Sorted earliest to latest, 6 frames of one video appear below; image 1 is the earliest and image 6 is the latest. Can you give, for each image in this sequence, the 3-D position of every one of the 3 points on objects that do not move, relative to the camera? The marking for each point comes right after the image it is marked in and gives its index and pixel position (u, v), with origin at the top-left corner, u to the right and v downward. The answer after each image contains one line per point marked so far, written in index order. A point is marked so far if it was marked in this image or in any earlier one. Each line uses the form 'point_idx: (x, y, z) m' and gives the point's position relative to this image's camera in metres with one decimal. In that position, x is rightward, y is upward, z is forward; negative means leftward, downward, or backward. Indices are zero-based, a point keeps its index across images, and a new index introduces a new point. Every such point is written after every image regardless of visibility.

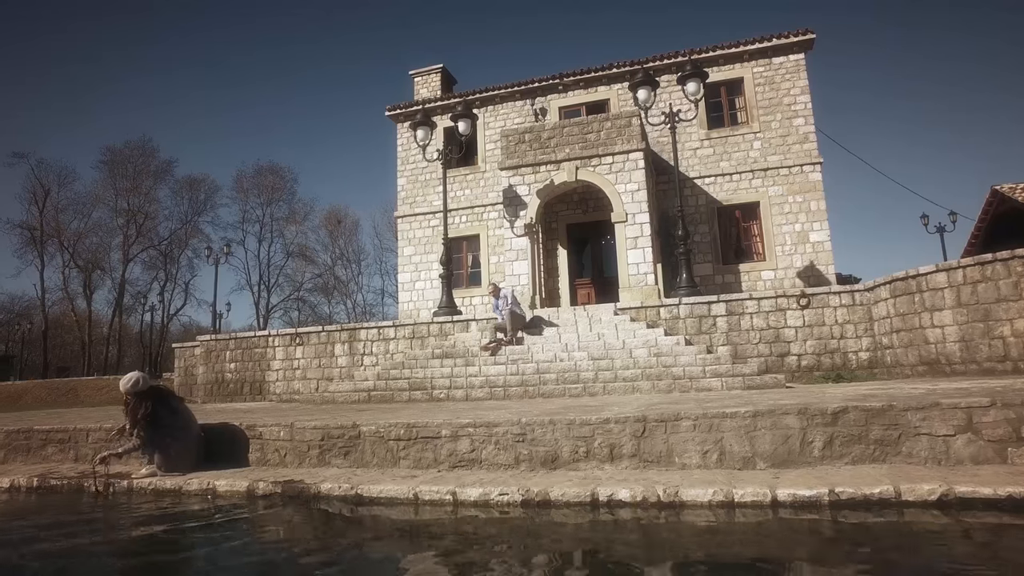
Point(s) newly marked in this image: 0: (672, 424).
0: (+1.1, -1.0, +3.8) m
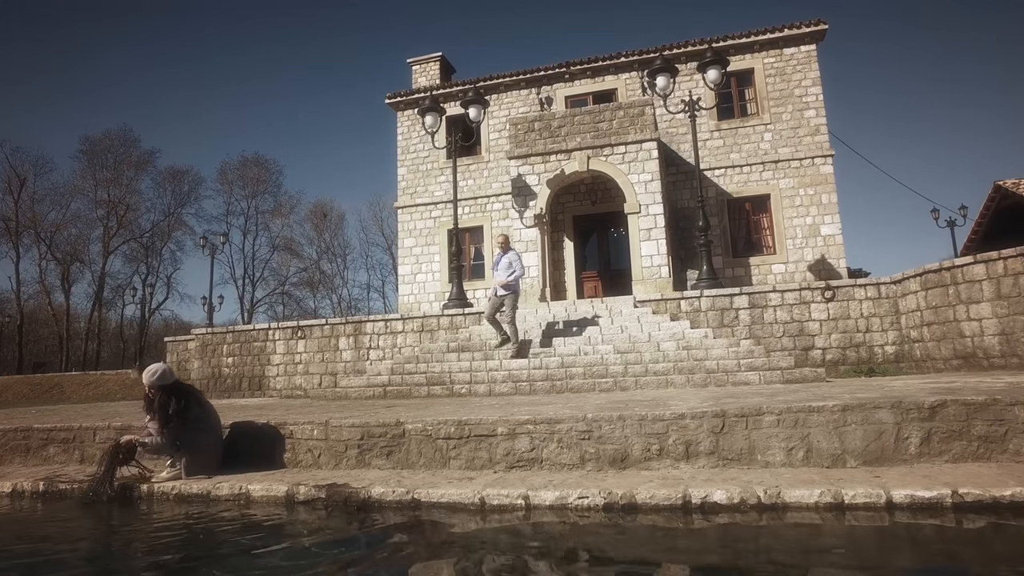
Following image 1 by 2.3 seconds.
0: (+1.6, -0.9, +3.5) m
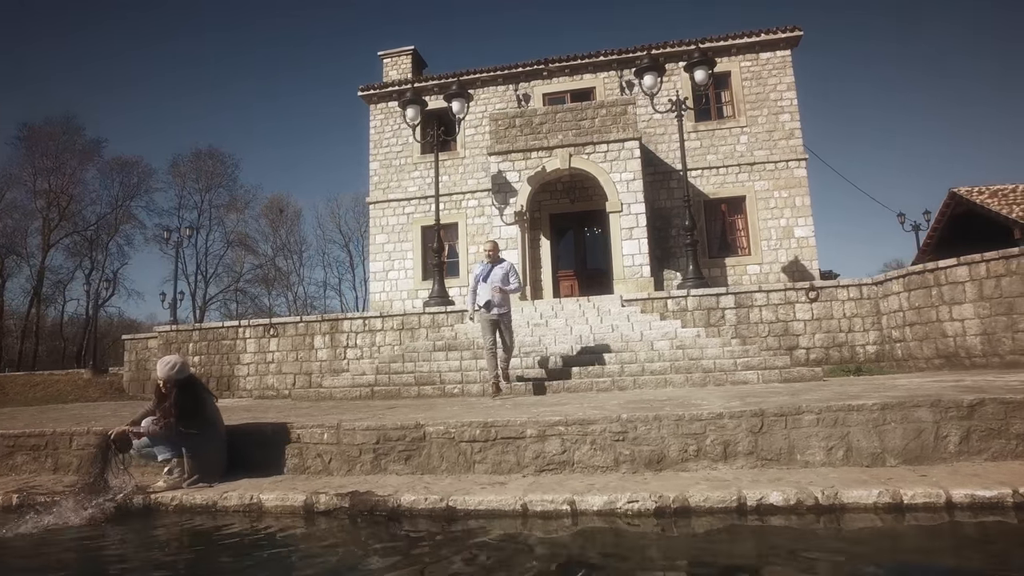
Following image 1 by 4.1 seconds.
0: (+1.8, -0.8, +3.4) m
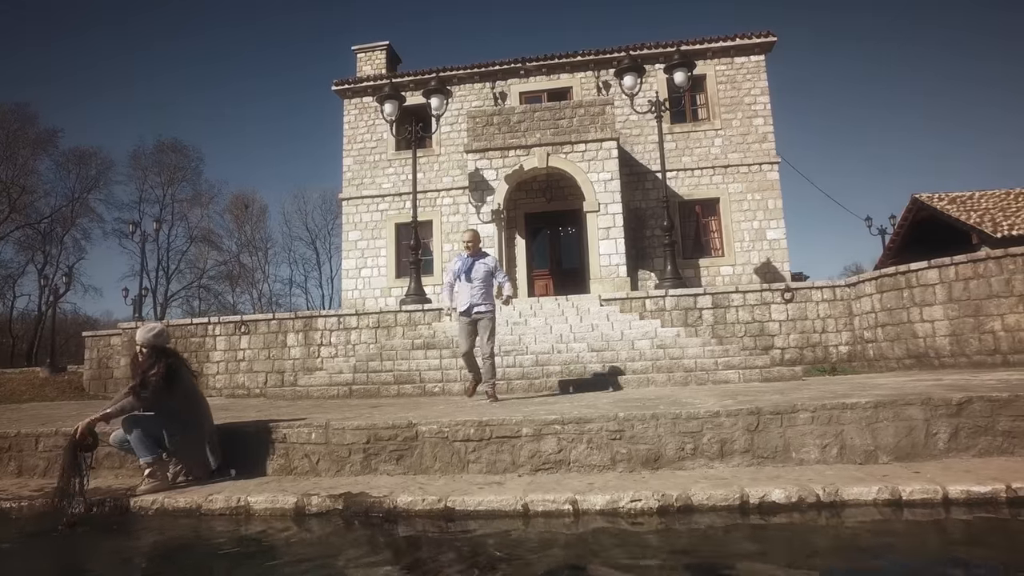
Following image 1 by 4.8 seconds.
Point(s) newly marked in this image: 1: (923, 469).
0: (+1.8, -0.8, +3.5) m
1: (+2.4, -1.1, +3.2) m
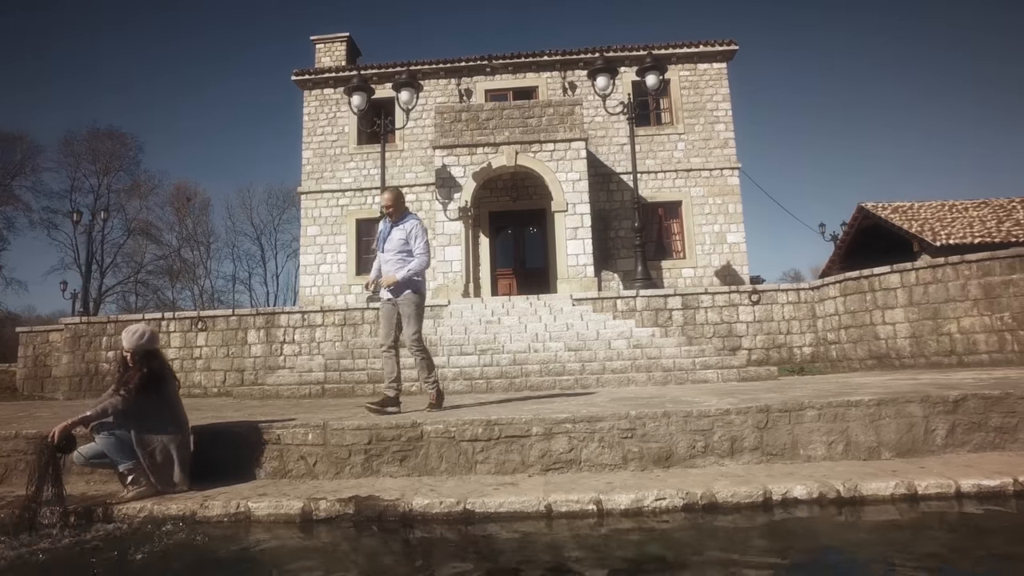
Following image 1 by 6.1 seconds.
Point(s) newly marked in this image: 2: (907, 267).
0: (+1.8, -0.8, +3.5) m
1: (+2.5, -1.1, +3.2) m
2: (+5.8, +0.3, +8.0) m
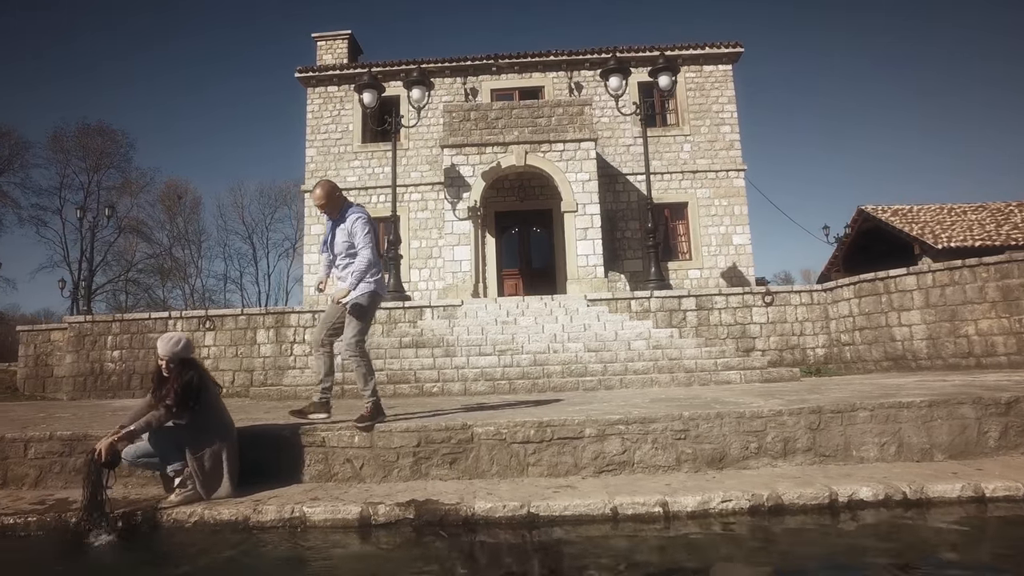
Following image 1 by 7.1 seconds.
0: (+2.2, -0.8, +3.5) m
1: (+2.8, -1.1, +3.2) m
2: (+6.1, +0.3, +8.0) m
